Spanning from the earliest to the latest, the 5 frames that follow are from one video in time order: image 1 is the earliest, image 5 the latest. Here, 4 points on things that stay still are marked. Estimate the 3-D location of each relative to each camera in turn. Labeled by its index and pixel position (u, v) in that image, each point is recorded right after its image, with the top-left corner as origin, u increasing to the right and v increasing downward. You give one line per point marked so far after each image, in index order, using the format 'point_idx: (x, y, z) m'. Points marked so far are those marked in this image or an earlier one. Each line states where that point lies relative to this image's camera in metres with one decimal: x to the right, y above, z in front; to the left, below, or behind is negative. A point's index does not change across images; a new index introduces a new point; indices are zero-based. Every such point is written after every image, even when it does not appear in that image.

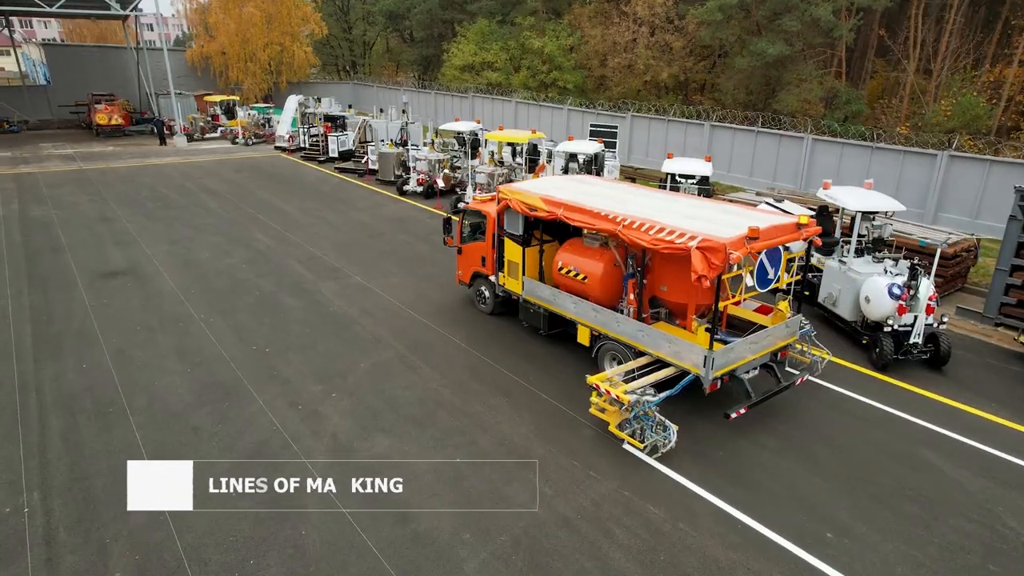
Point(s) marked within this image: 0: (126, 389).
0: (-5.4, -1.4, +9.1) m
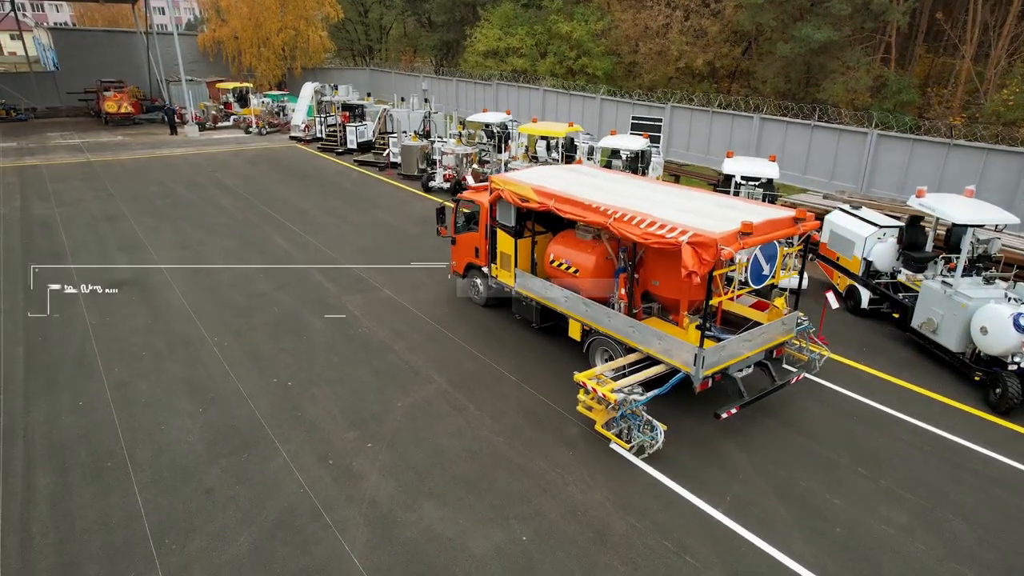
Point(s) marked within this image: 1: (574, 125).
0: (-4.6, -1.8, +7.8) m
1: (+1.8, +4.8, +19.0) m
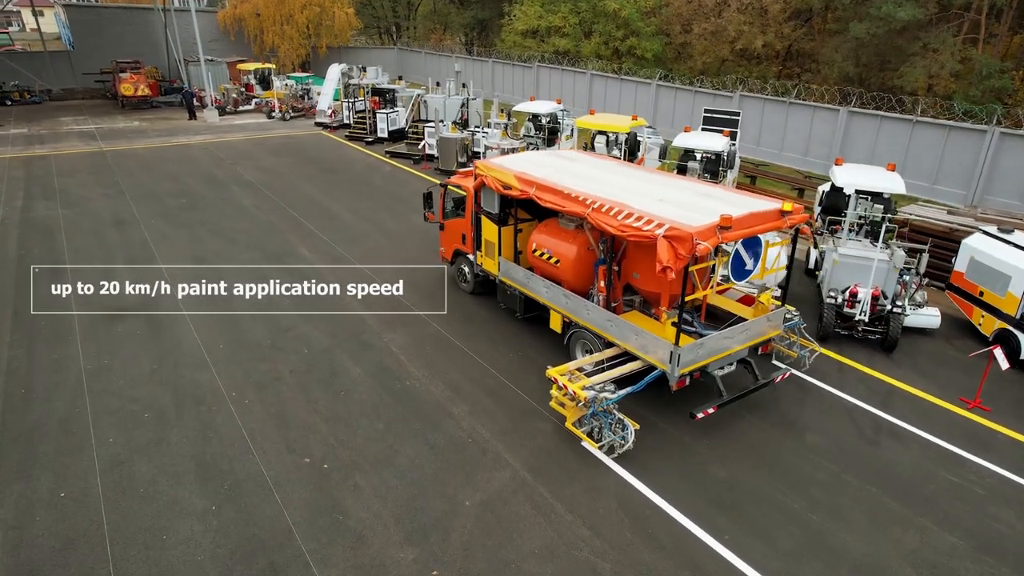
0: (-3.6, -2.5, +5.9) m
1: (+3.3, +4.4, +16.8) m
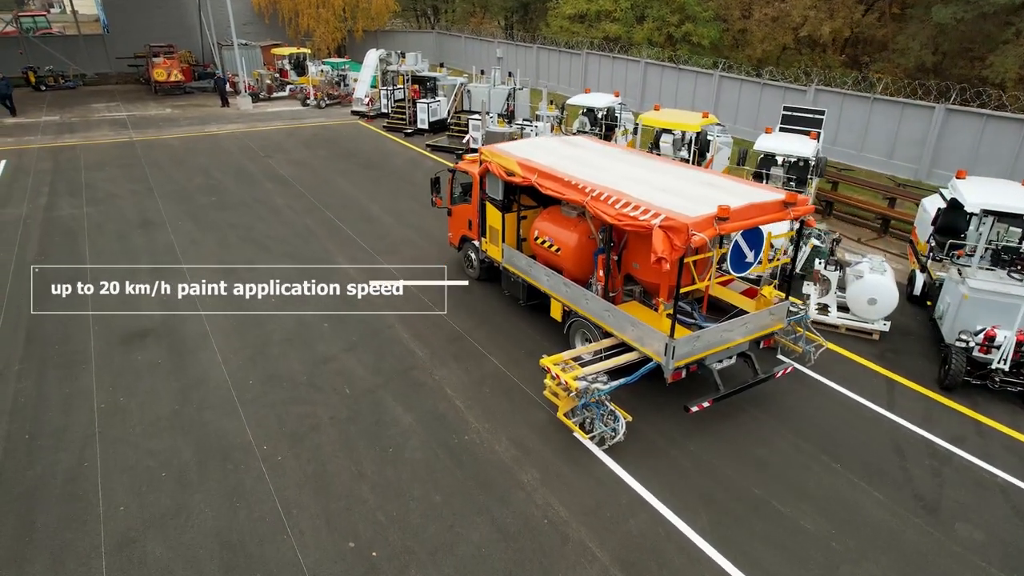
0: (-2.9, -2.9, +4.7) m
1: (+4.6, +4.0, +15.1) m
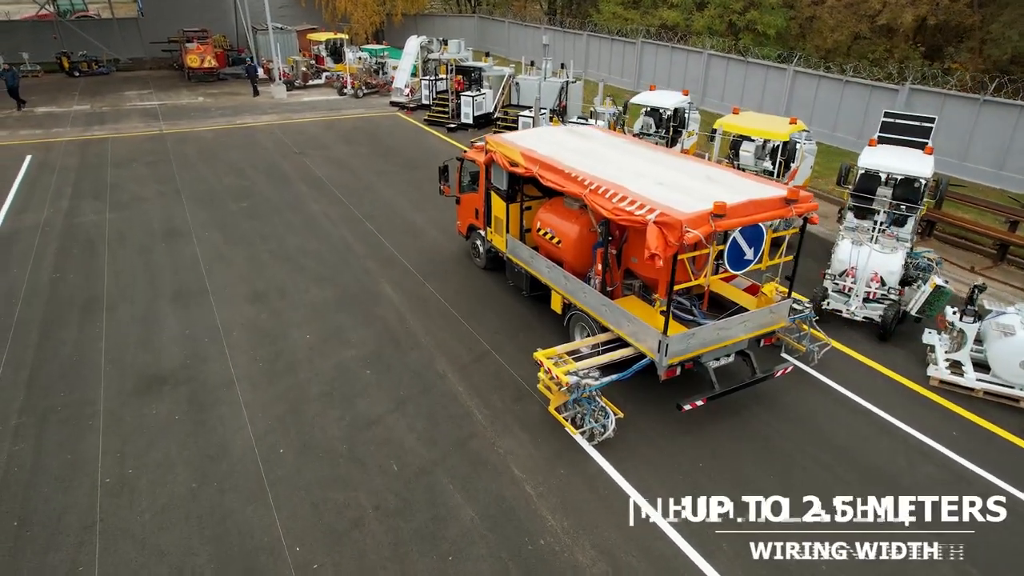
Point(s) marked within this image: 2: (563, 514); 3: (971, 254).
0: (-2.2, -3.6, +3.5) m
1: (+5.9, +3.4, +13.3) m
2: (+0.5, -2.2, +6.3) m
3: (+9.0, +0.7, +12.7) m
